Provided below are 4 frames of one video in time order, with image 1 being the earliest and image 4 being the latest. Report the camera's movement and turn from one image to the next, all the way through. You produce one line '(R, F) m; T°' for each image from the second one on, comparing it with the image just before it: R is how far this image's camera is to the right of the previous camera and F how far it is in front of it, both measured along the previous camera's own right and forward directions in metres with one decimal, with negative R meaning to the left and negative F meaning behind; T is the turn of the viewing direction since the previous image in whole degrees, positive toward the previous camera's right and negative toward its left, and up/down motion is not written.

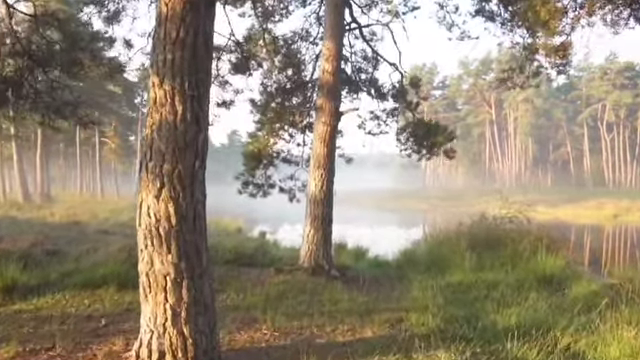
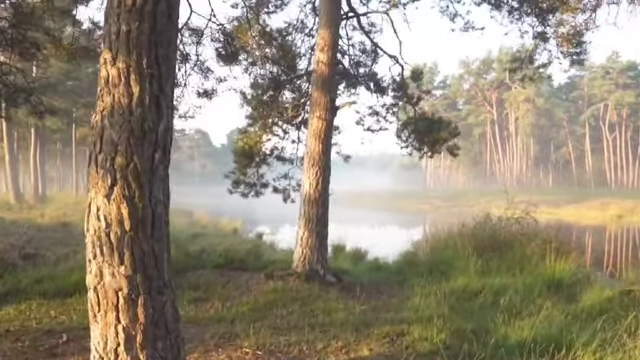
(+0.1, +0.6) m; 0°
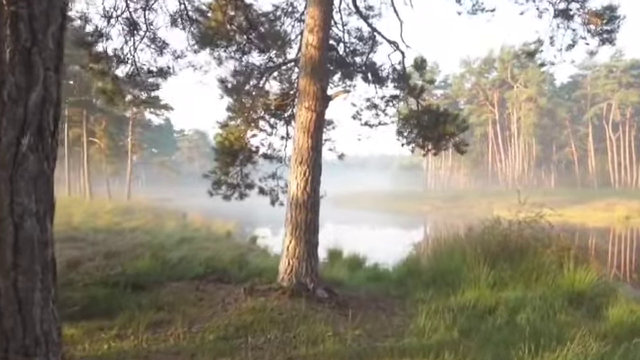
(+0.1, +1.0) m; 0°
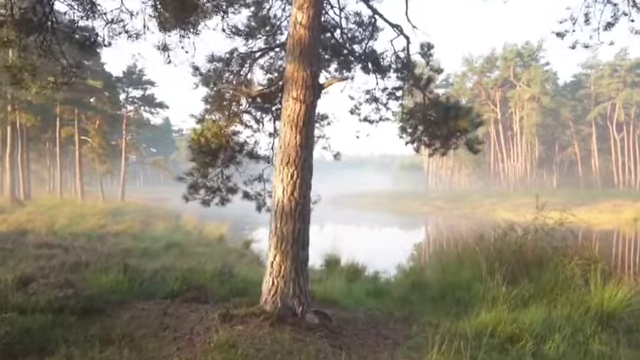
(+0.1, +1.0) m; 0°
